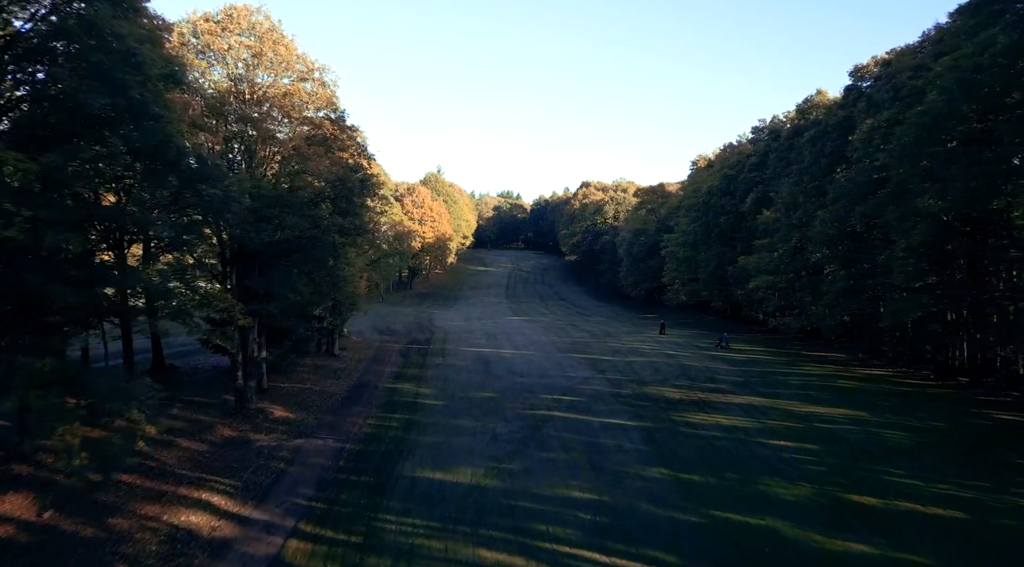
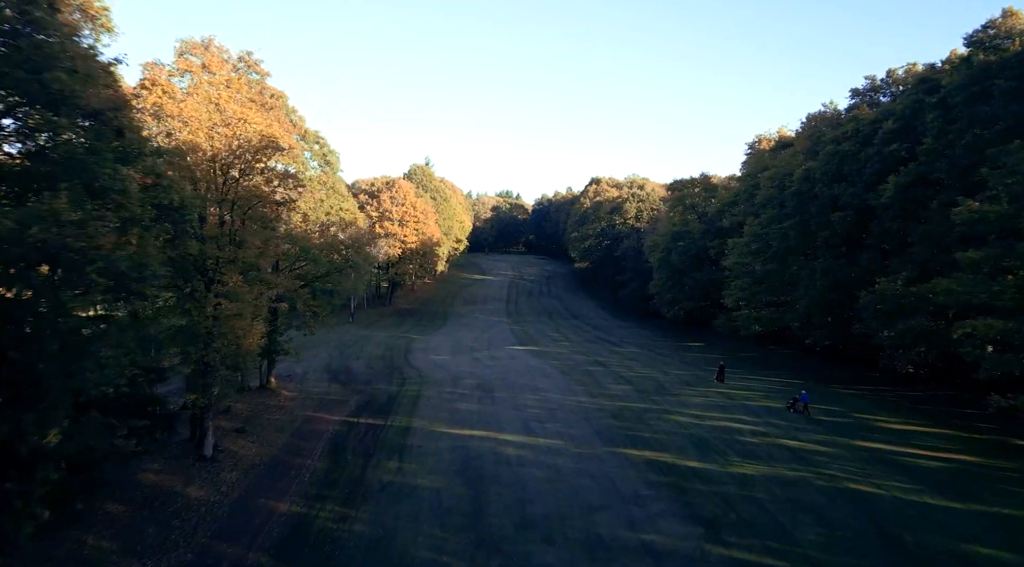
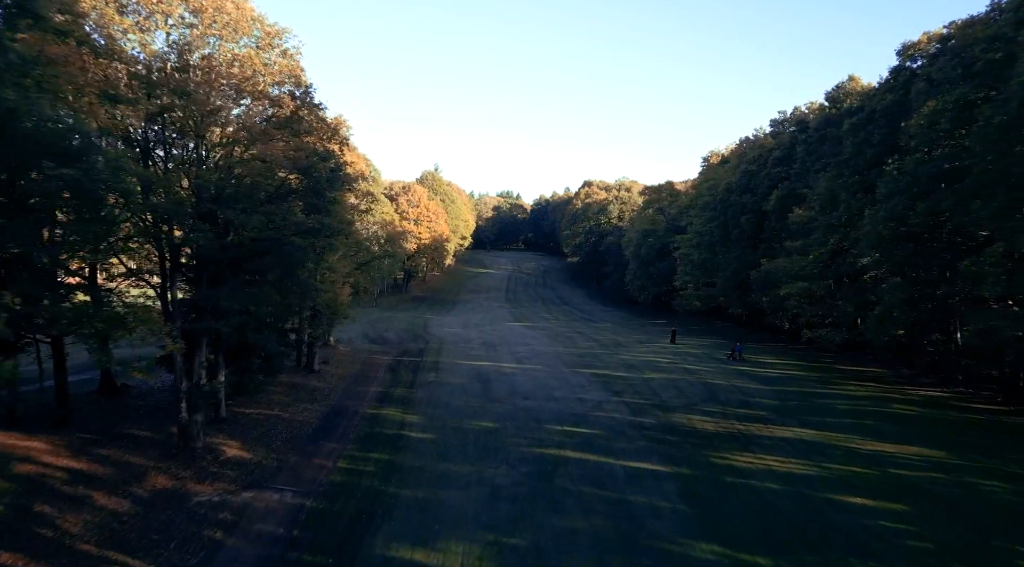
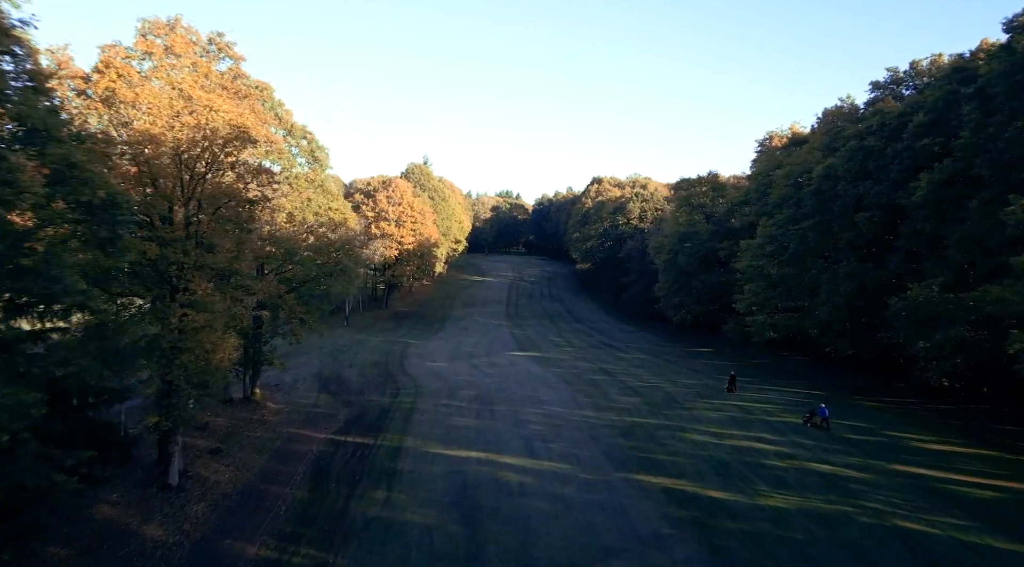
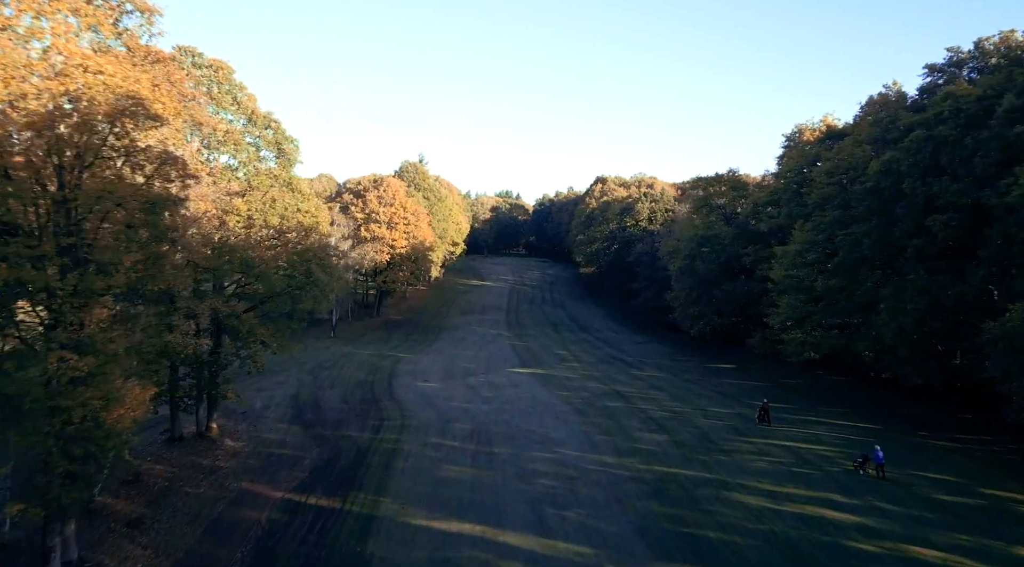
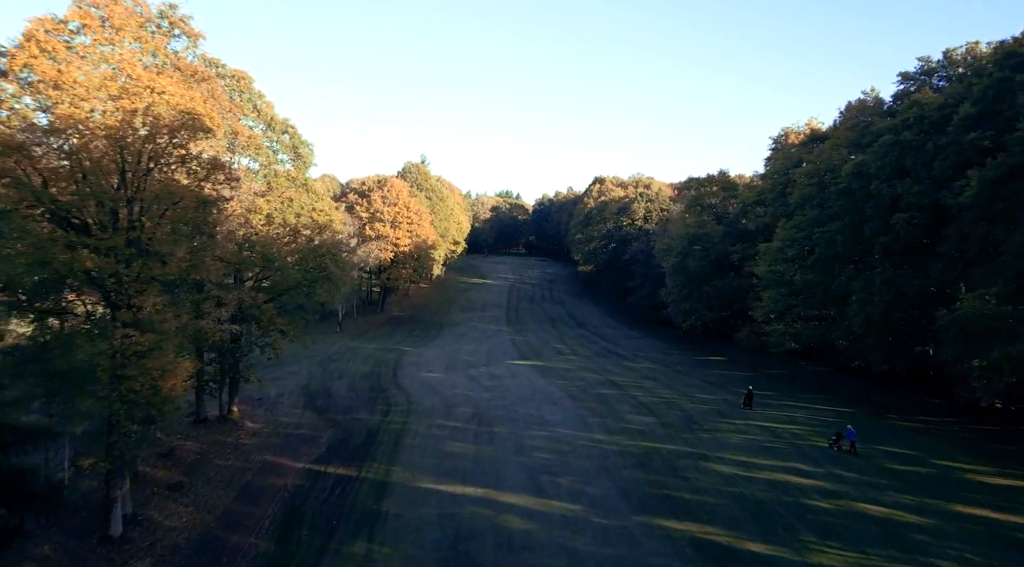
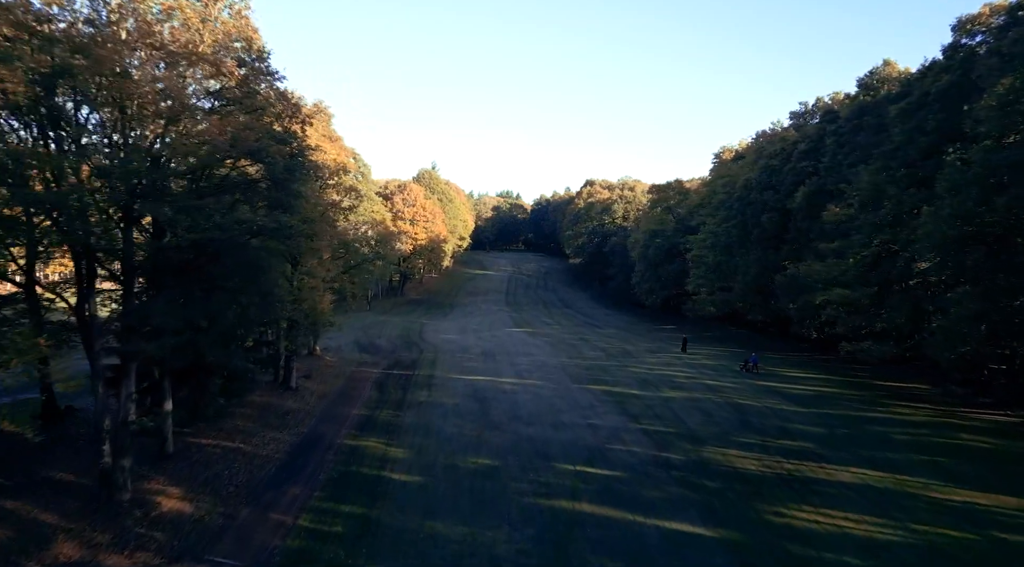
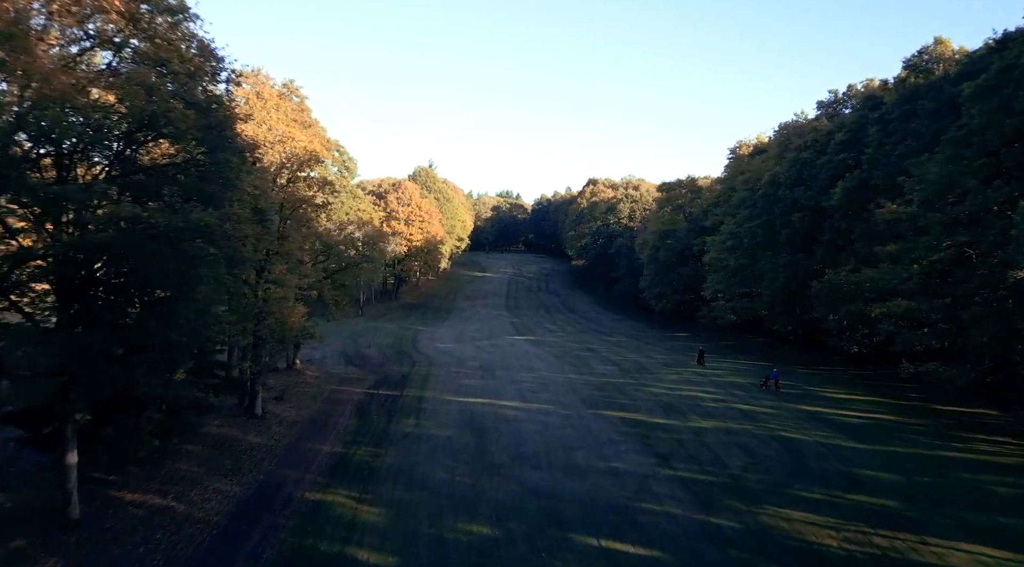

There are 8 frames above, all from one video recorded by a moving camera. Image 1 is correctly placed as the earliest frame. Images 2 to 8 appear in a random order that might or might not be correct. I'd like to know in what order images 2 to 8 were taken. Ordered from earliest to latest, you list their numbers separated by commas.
3, 7, 8, 2, 4, 6, 5
